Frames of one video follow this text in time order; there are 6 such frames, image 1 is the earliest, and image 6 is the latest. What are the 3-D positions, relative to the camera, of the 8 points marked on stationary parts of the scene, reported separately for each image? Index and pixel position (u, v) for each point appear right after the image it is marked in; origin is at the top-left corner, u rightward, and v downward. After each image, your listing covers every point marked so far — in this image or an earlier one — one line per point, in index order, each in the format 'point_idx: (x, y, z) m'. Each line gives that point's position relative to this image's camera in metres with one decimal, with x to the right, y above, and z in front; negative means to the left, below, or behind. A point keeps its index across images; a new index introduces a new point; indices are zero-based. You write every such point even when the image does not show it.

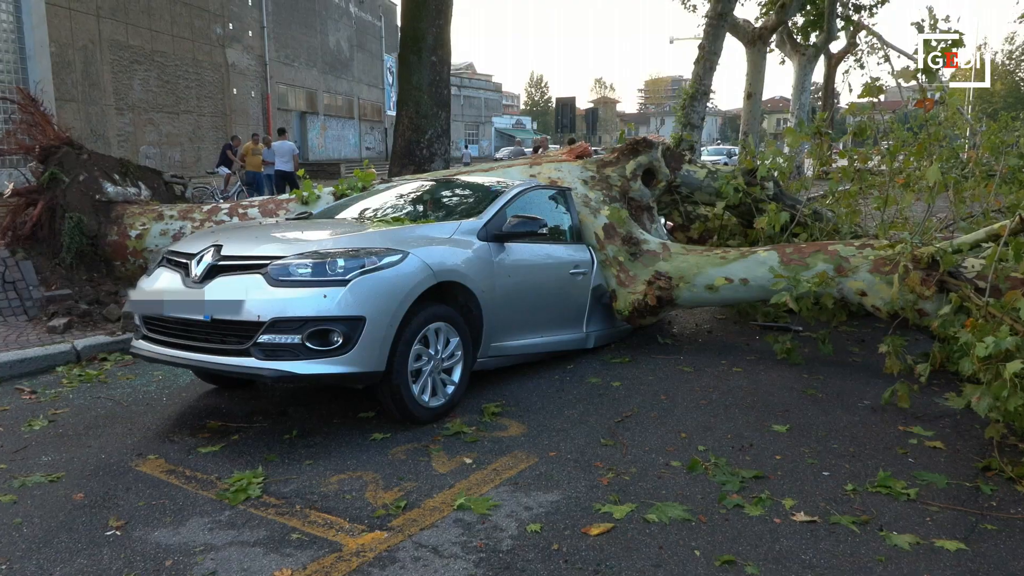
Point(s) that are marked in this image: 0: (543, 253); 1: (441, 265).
0: (+0.2, +0.3, +5.7) m
1: (-0.4, +0.1, +4.8) m
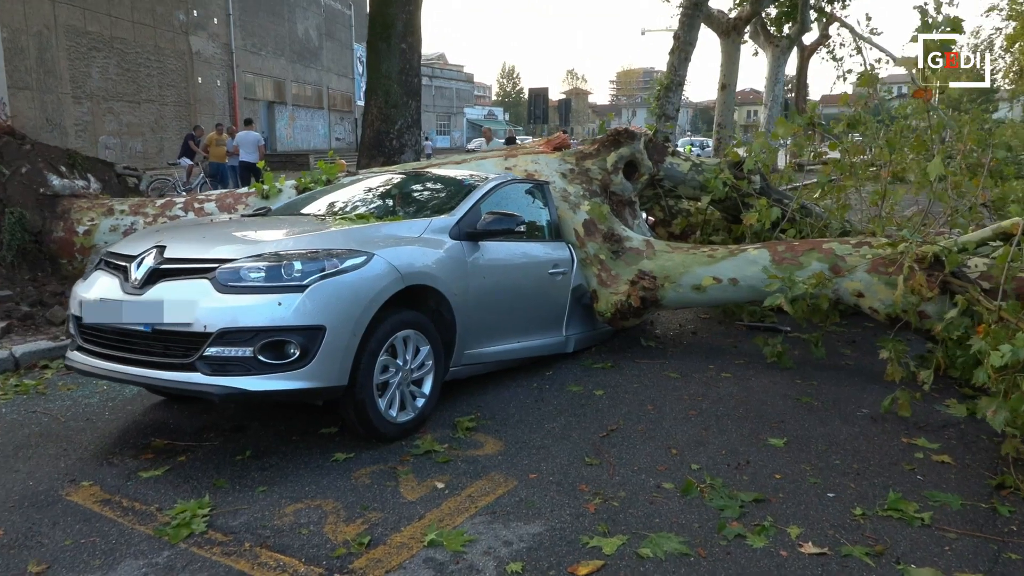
0: (0.0, +0.2, +5.3) m
1: (-0.6, +0.1, +4.4) m
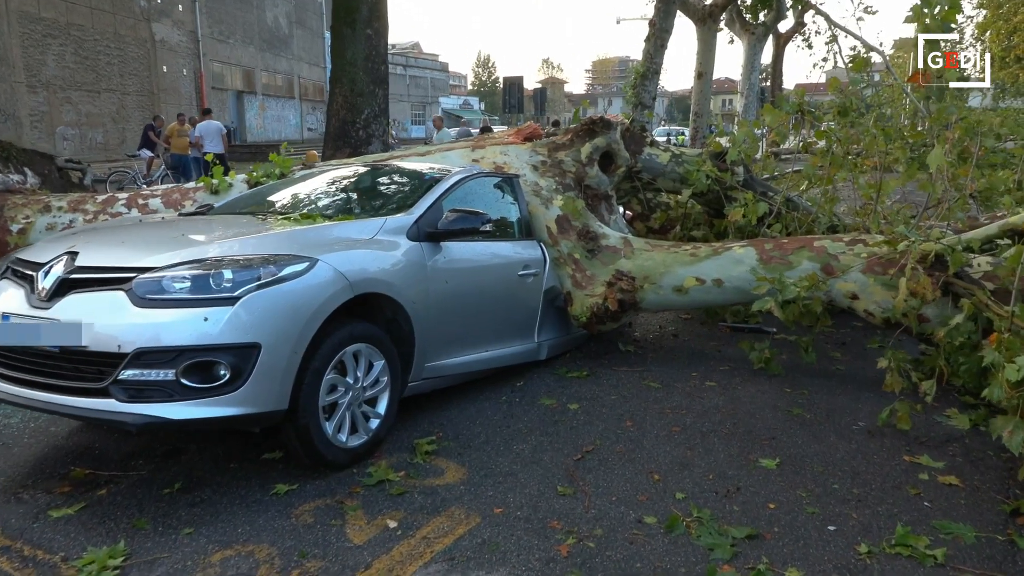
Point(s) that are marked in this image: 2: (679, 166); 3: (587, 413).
0: (-0.2, +0.2, +4.8) m
1: (-0.8, +0.1, +3.9) m
2: (+1.5, +1.1, +7.0) m
3: (+0.4, -0.7, +4.6) m
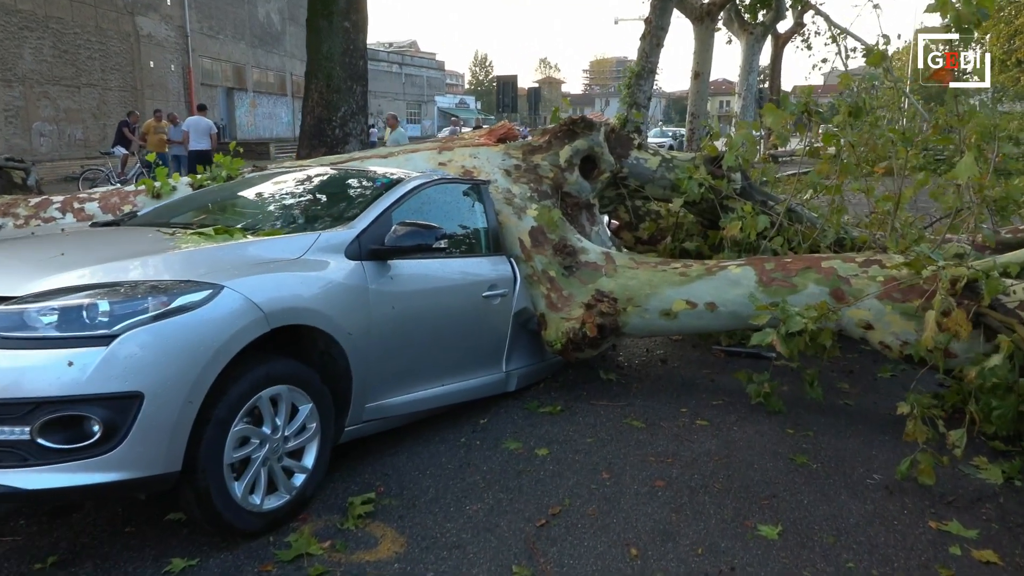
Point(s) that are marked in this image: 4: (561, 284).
0: (-0.4, +0.1, +4.2) m
1: (-1.0, -0.1, +3.2) m
2: (+1.3, +0.9, +6.3) m
3: (+0.2, -0.9, +3.9) m
4: (+0.3, 0.0, +4.9) m
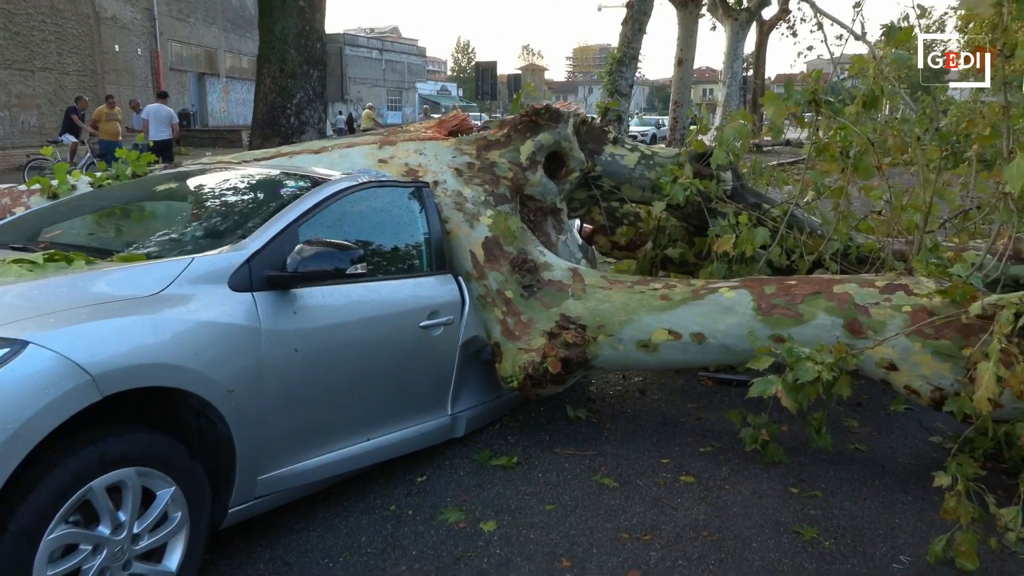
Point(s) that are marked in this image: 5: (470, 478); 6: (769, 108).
0: (-0.6, 0.0, +3.4) m
1: (-1.2, -0.2, +2.4) m
2: (+1.0, +0.8, +5.5) m
3: (0.0, -1.0, +3.1) m
4: (0.0, -0.1, +4.1) m
5: (-0.2, -0.9, +3.7) m
6: (+1.5, +1.0, +4.5) m
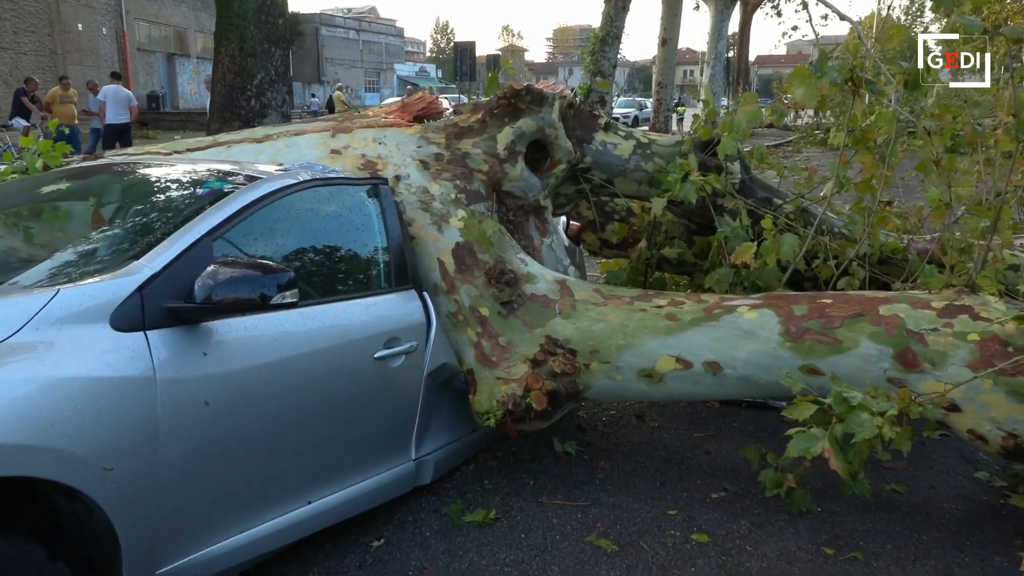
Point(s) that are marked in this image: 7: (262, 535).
0: (-0.7, -0.1, +2.7) m
1: (-1.3, -0.3, +1.7) m
2: (+0.8, +0.8, +4.9) m
3: (-0.1, -1.1, +2.5) m
4: (-0.1, -0.2, +3.5) m
5: (-0.3, -1.0, +3.0) m
6: (+1.4, +1.0, +3.8) m
7: (-0.8, -0.8, +2.6) m
